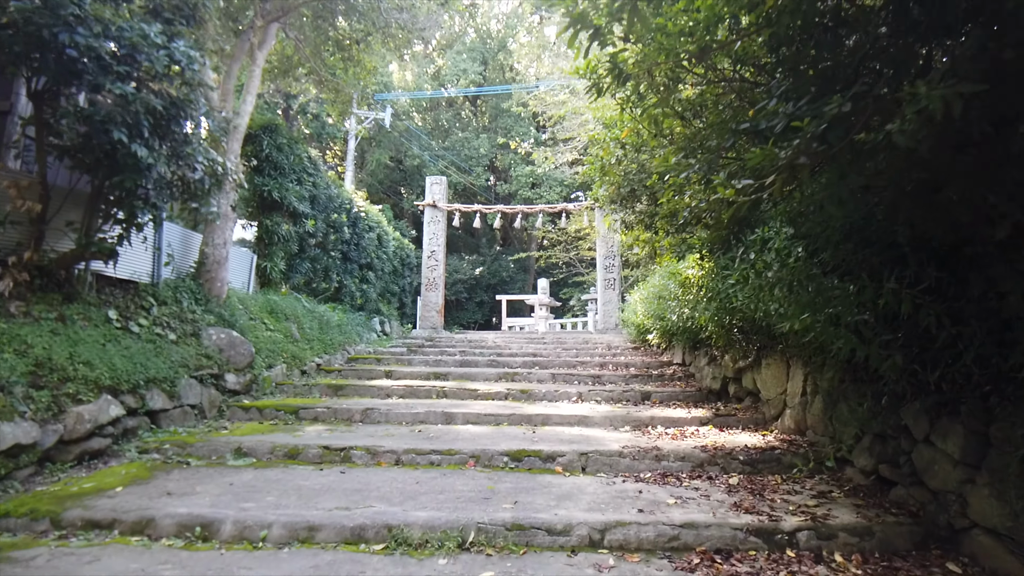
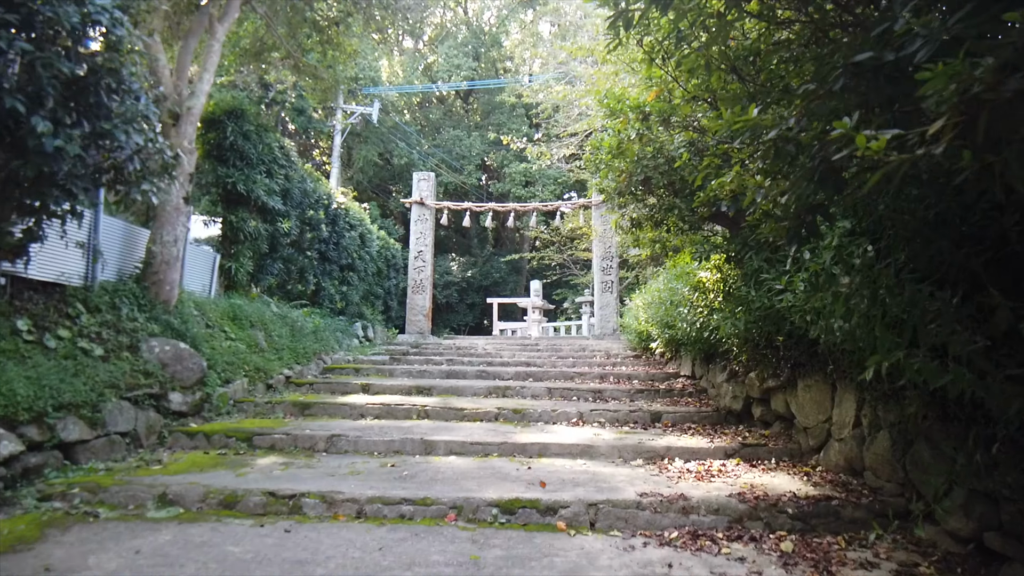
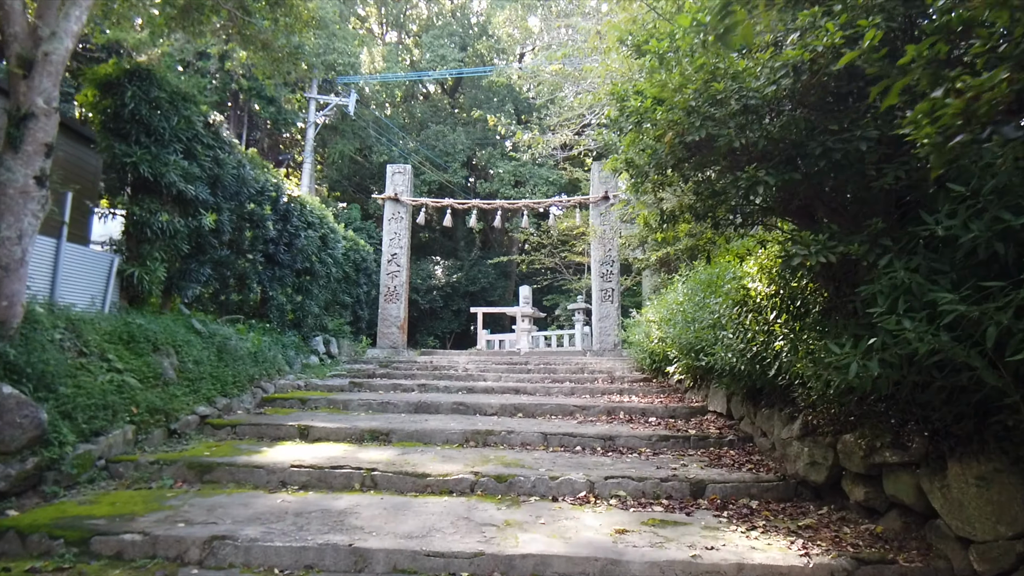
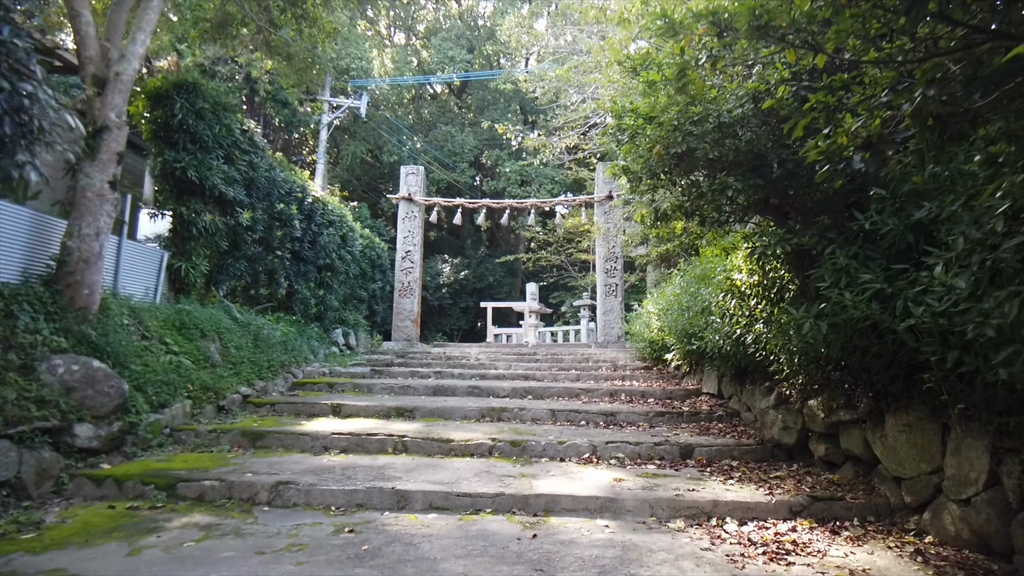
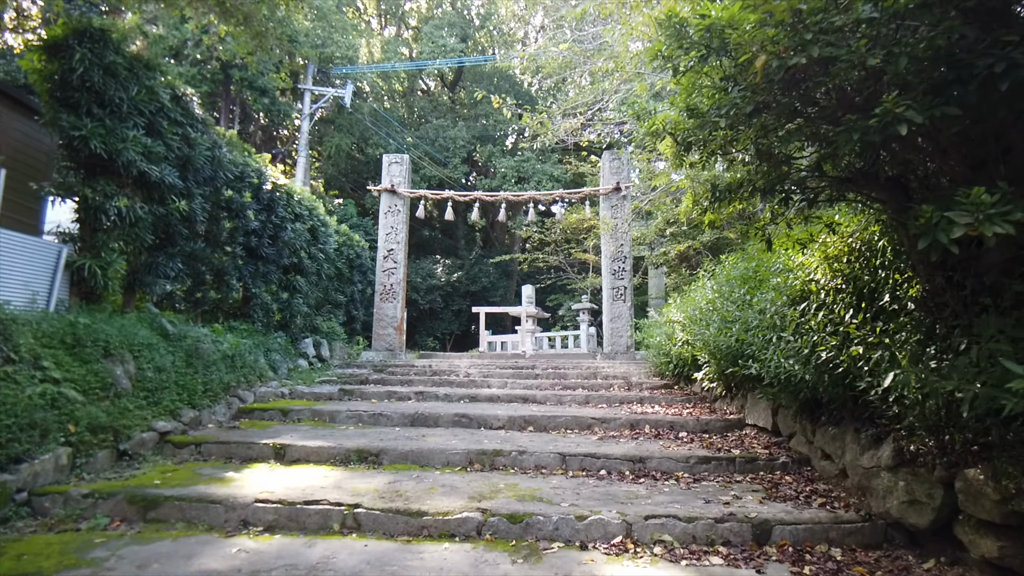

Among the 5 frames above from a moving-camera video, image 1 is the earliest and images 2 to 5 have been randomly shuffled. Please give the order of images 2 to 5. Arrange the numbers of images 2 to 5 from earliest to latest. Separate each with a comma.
2, 4, 3, 5
